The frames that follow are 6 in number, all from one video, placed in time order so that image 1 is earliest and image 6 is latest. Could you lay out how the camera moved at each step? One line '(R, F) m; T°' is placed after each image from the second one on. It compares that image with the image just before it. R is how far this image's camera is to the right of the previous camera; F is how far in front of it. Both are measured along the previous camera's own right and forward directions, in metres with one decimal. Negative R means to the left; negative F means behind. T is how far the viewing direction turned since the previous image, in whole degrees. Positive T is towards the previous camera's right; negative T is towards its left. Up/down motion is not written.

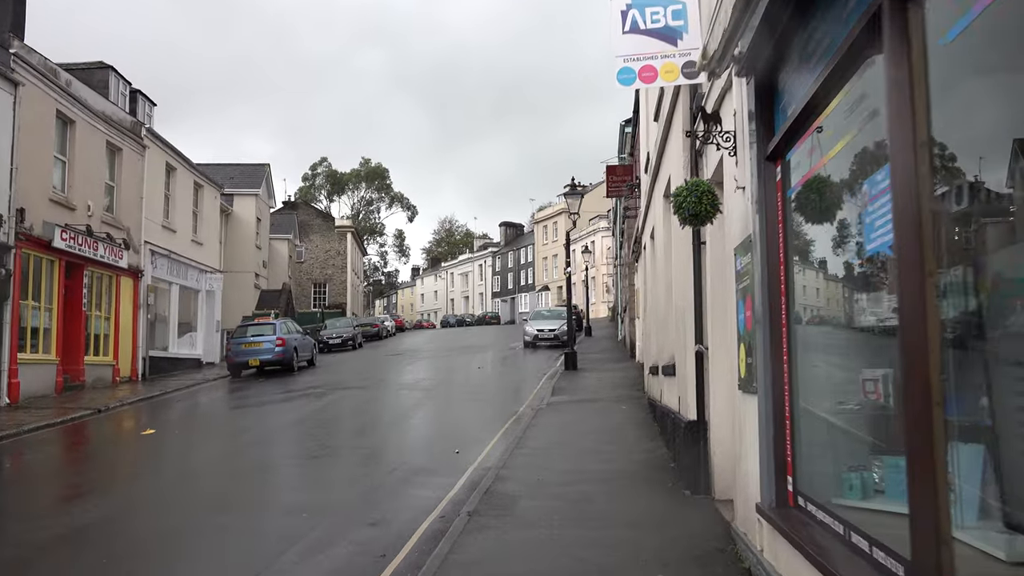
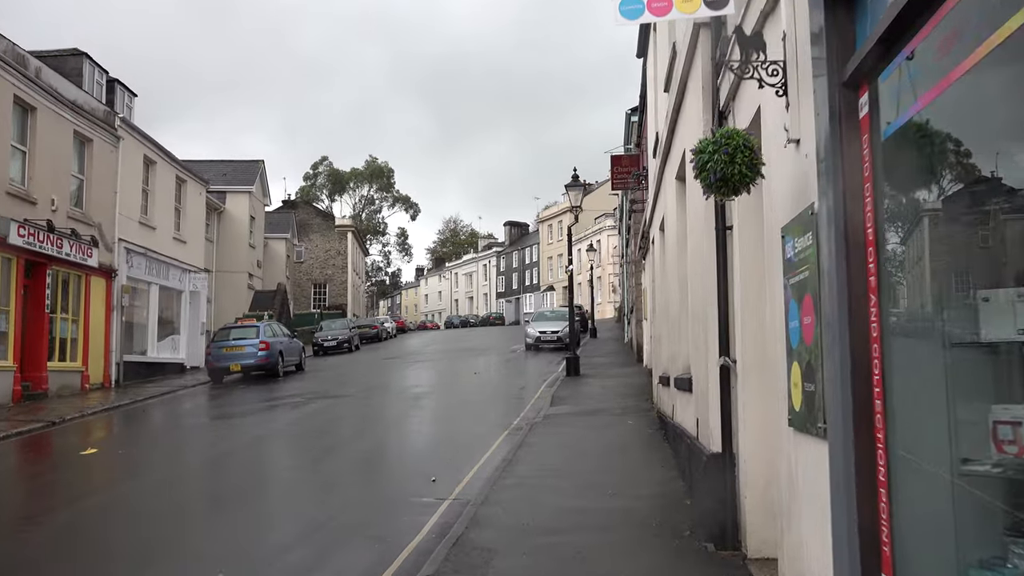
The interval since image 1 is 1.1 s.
(+0.2, +1.3) m; 0°
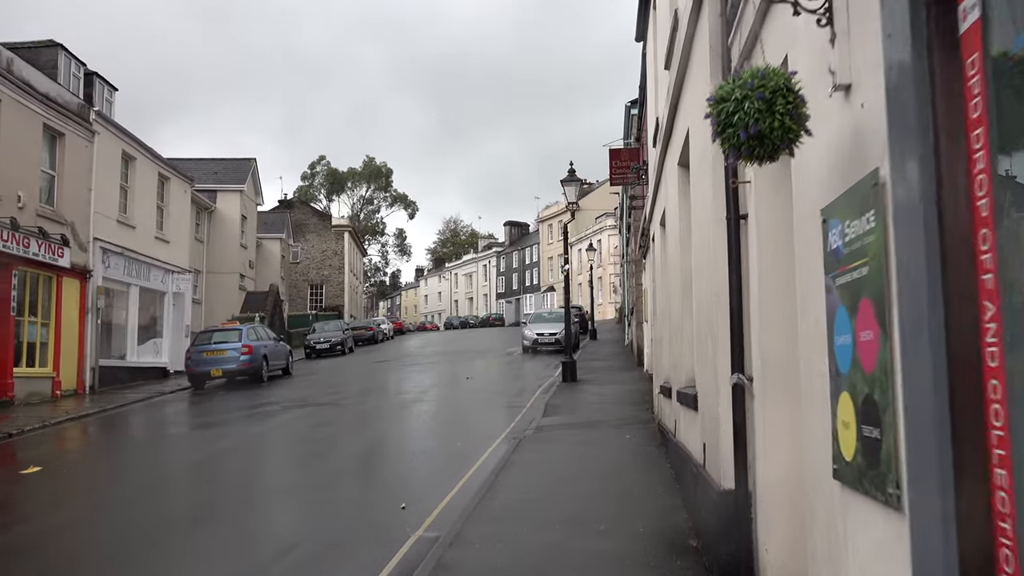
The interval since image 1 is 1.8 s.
(+0.2, +0.9) m; 0°
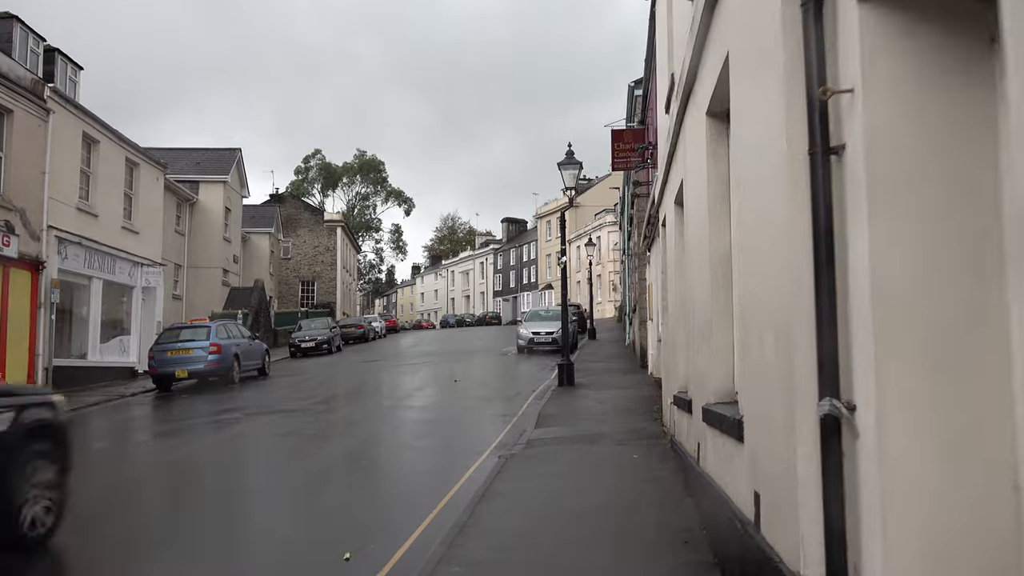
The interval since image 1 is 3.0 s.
(+0.1, +1.5) m; 0°
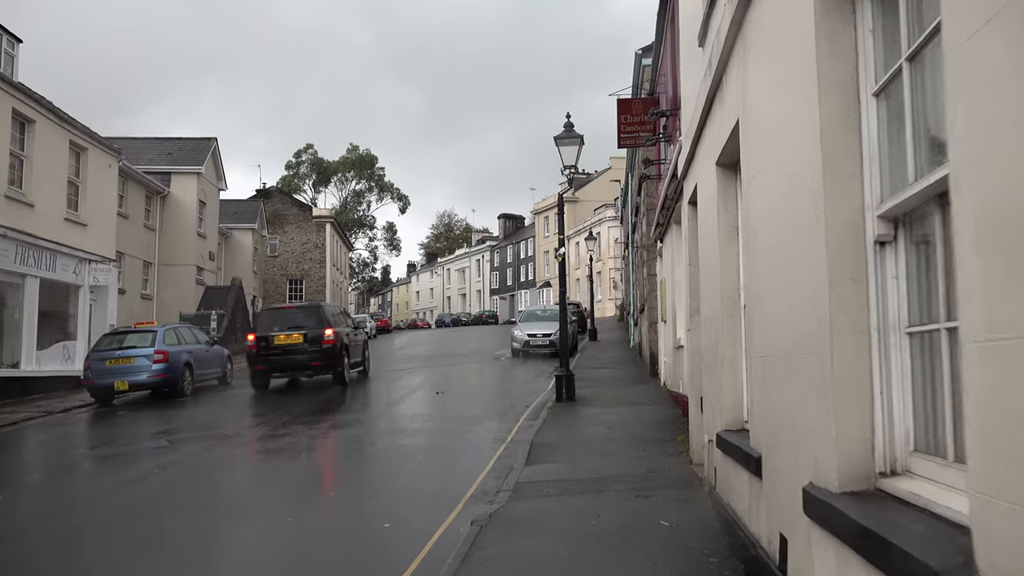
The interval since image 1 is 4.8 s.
(+0.1, +2.2) m; 0°
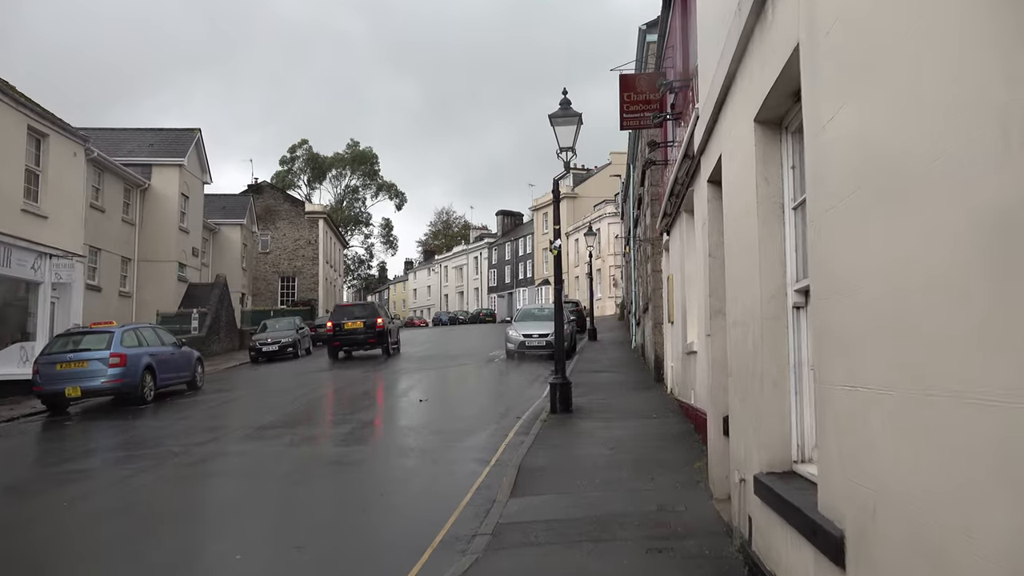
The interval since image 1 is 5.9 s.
(+0.1, +1.3) m; 0°
